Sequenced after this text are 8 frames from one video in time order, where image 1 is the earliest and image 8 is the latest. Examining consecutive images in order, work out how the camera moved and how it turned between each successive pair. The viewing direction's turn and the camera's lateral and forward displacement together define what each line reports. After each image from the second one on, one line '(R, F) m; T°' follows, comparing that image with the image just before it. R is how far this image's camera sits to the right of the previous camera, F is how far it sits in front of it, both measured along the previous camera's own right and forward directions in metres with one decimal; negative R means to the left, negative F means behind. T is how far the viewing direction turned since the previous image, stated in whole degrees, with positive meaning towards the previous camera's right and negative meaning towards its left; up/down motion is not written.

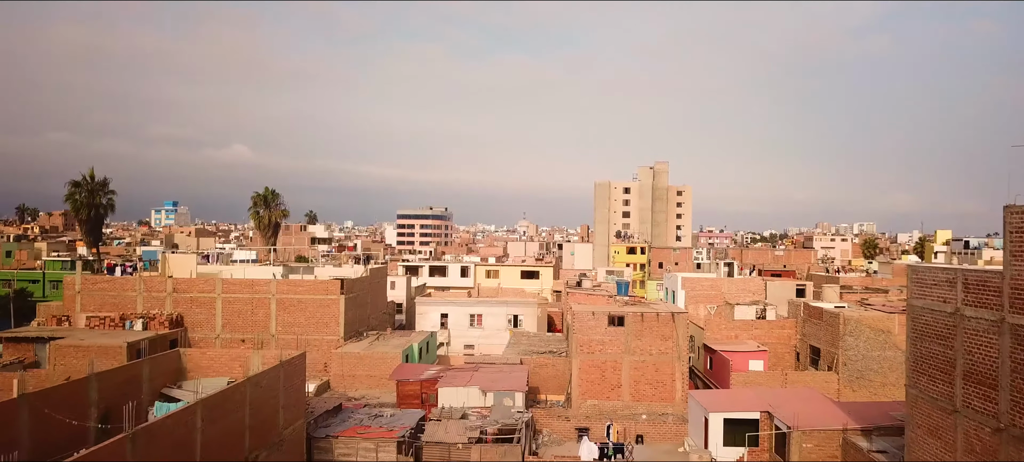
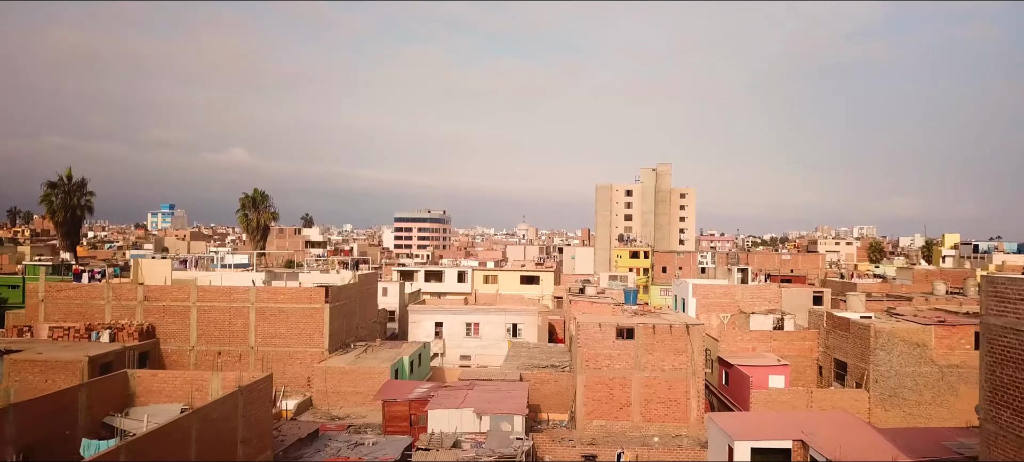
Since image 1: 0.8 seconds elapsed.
(0.0, +2.1) m; 0°
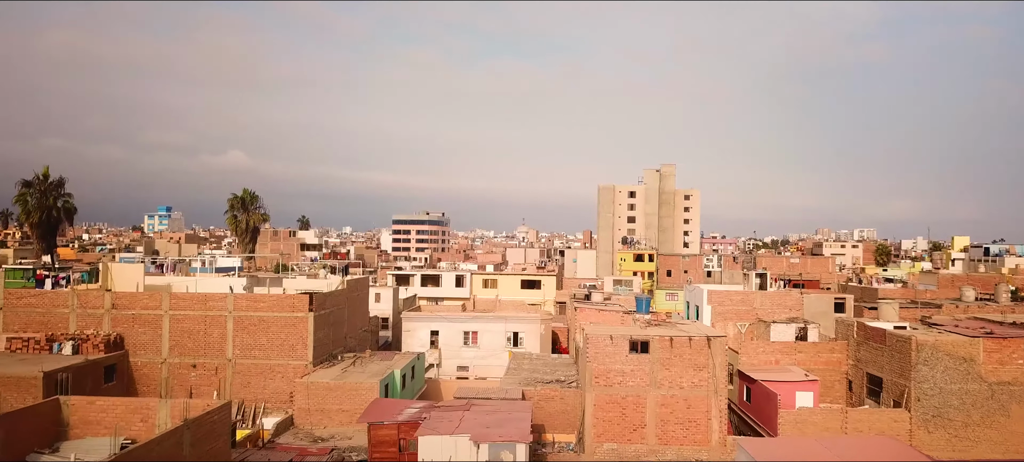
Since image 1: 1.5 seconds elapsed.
(-0.1, +2.2) m; 0°
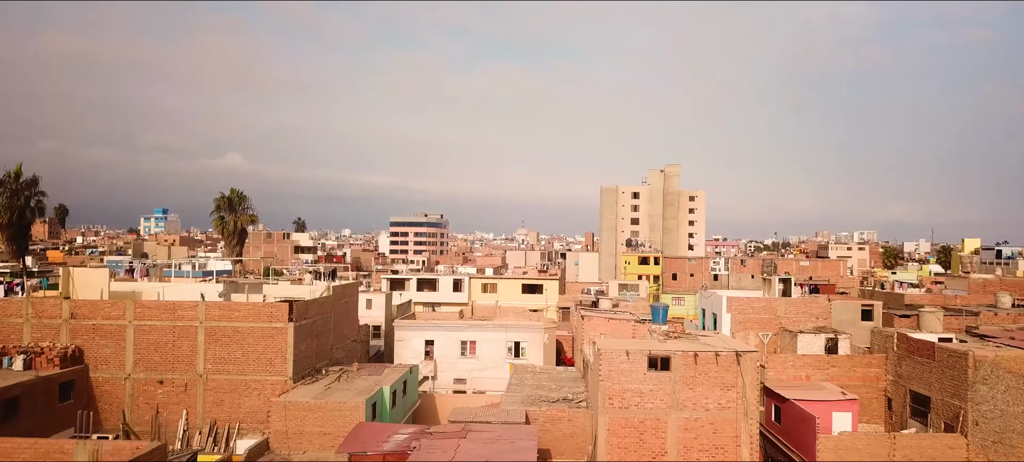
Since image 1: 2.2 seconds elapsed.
(-0.1, +2.3) m; 0°
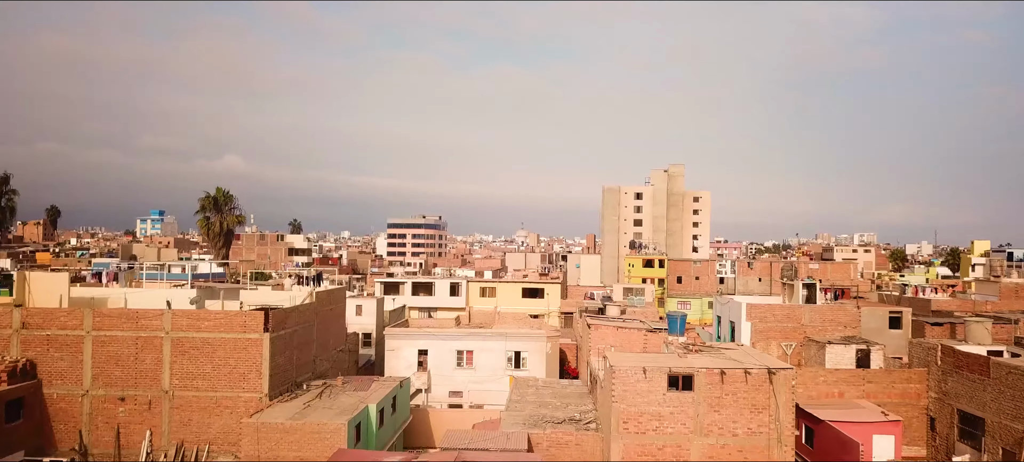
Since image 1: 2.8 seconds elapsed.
(0.0, +2.1) m; 0°
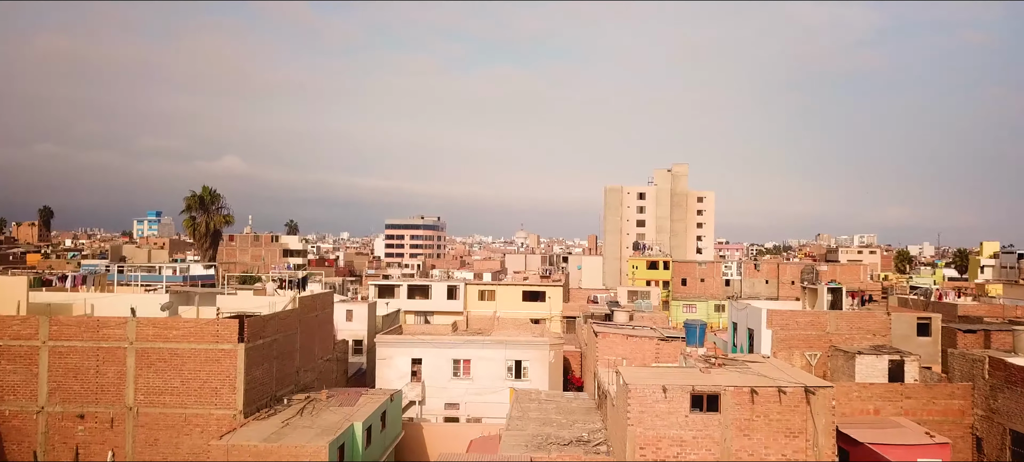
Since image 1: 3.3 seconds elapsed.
(0.0, +1.9) m; 0°
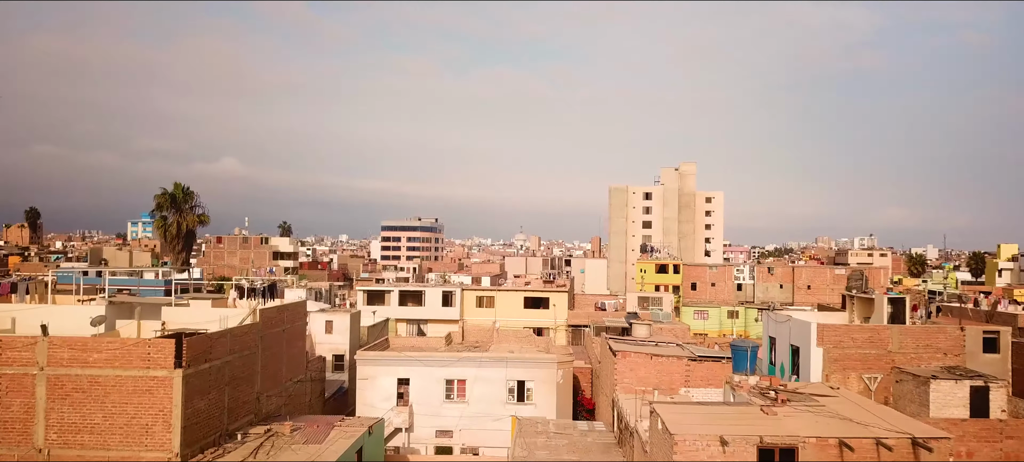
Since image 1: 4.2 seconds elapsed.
(-0.1, +3.5) m; 0°
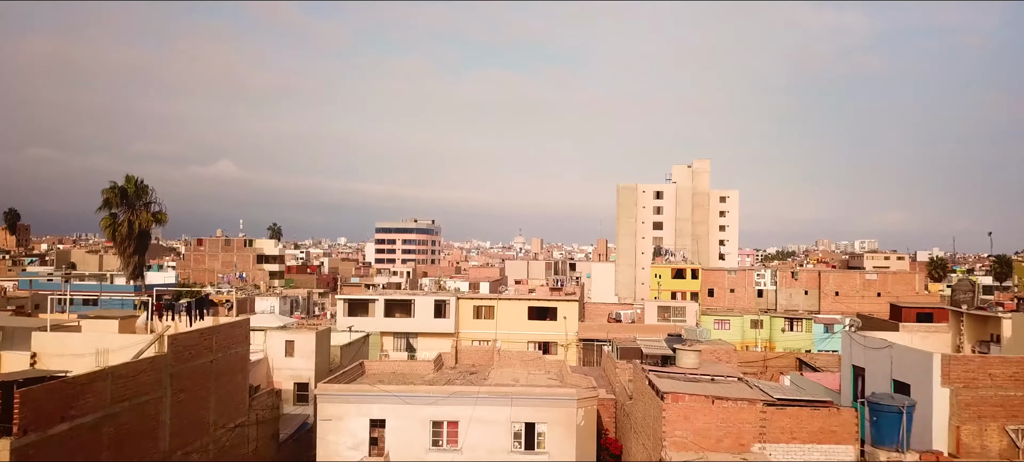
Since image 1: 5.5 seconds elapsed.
(-0.2, +5.0) m; 0°
